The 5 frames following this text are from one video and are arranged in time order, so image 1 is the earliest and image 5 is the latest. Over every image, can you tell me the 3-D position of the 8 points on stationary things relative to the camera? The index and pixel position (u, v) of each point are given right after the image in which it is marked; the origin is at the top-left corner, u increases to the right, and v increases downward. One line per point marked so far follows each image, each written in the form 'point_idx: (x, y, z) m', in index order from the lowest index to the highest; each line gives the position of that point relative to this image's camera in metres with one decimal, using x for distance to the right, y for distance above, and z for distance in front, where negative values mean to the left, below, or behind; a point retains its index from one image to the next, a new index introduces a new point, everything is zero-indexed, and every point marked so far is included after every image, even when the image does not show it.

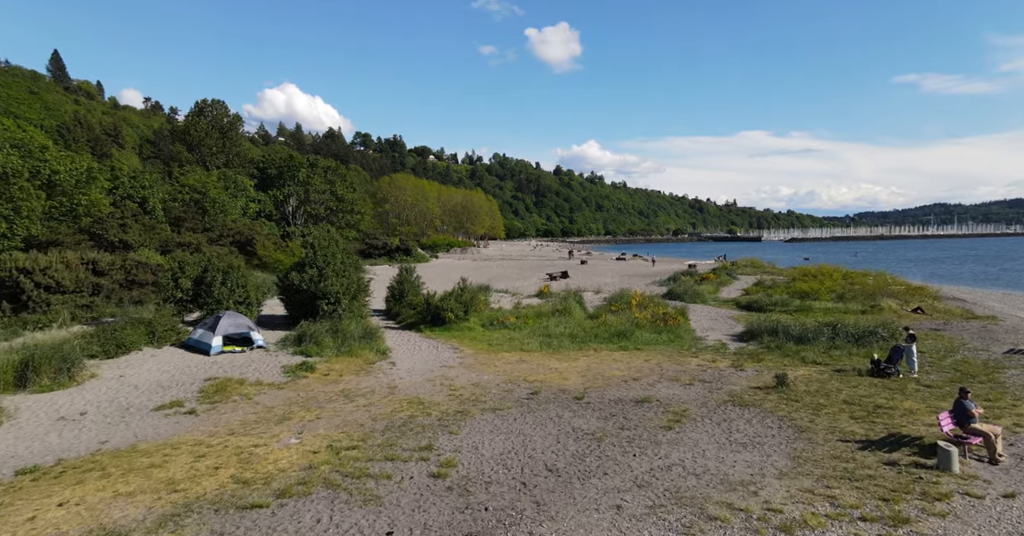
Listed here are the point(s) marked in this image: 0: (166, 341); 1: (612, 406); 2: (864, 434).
0: (-11.0, -2.3, +20.0) m
1: (+2.4, -3.3, +15.3) m
2: (+7.1, -3.3, +12.8) m
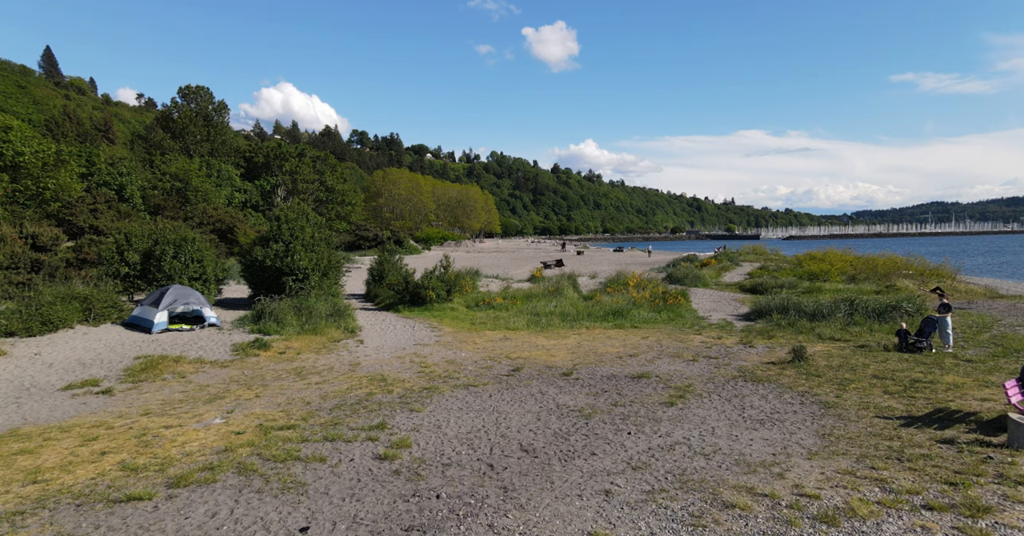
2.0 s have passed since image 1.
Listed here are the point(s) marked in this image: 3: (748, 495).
0: (-11.5, -1.4, +17.9) m
1: (+1.9, -2.4, +13.3) m
2: (+6.6, -2.4, +10.7) m
3: (+2.6, -2.5, +7.1) m
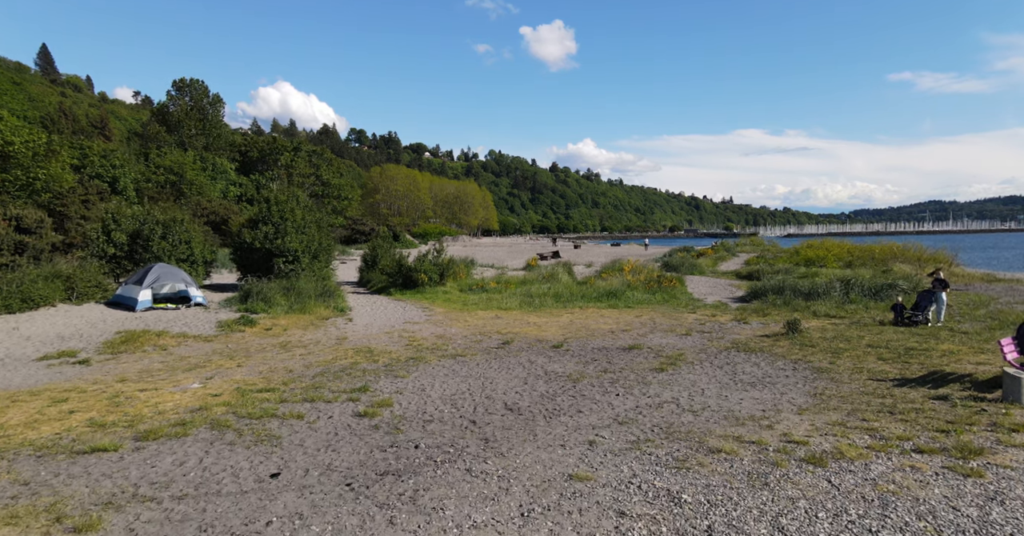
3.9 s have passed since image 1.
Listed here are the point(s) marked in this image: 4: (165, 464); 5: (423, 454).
0: (-11.8, -0.8, +17.6) m
1: (+1.7, -1.7, +13.1) m
2: (+6.4, -1.7, +10.5) m
3: (+2.4, -1.9, +6.9) m
4: (-3.5, -2.0, +6.5) m
5: (-0.9, -2.0, +6.7) m
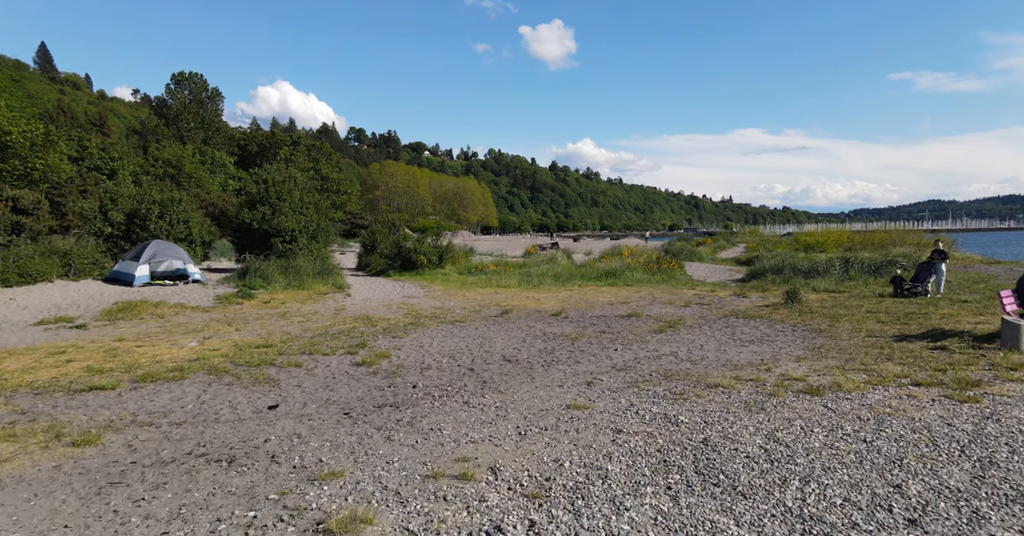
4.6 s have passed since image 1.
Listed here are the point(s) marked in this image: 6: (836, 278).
0: (-11.8, -0.2, +17.6) m
1: (+1.7, -1.0, +13.1) m
2: (+6.4, -1.0, +10.5) m
3: (+2.4, -1.2, +6.9) m
4: (-3.5, -1.3, +6.5) m
5: (-1.0, -1.3, +6.7) m
6: (+9.8, -0.3, +19.3) m
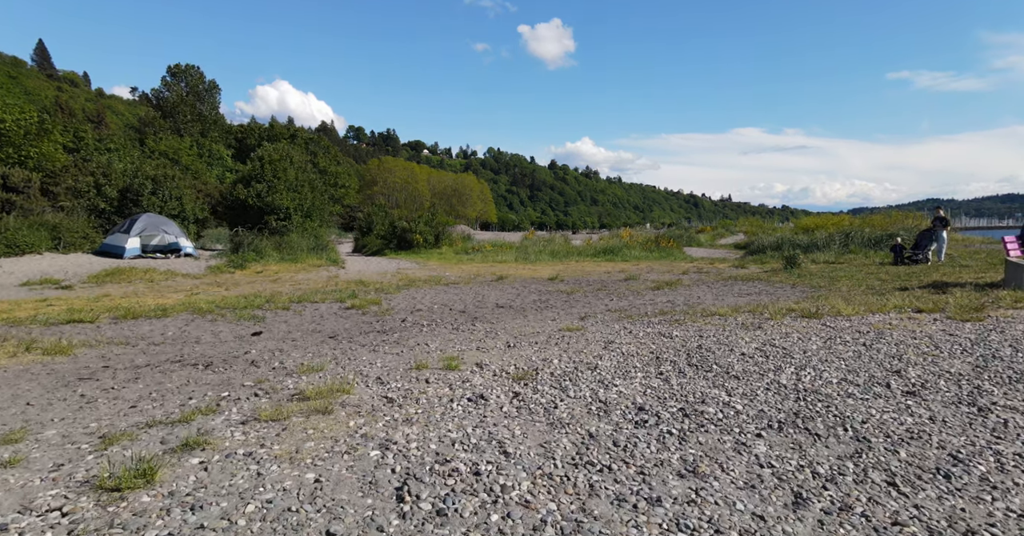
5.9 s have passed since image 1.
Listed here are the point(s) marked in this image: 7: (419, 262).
0: (-11.9, +0.5, +17.5) m
1: (+1.6, -0.3, +12.9) m
2: (+6.3, -0.3, +10.4) m
3: (+2.3, -0.5, +6.7) m
4: (-3.6, -0.6, +6.3) m
5: (-1.1, -0.6, +6.6) m
6: (+9.7, +0.5, +19.2) m
7: (-2.9, +0.2, +20.0) m
